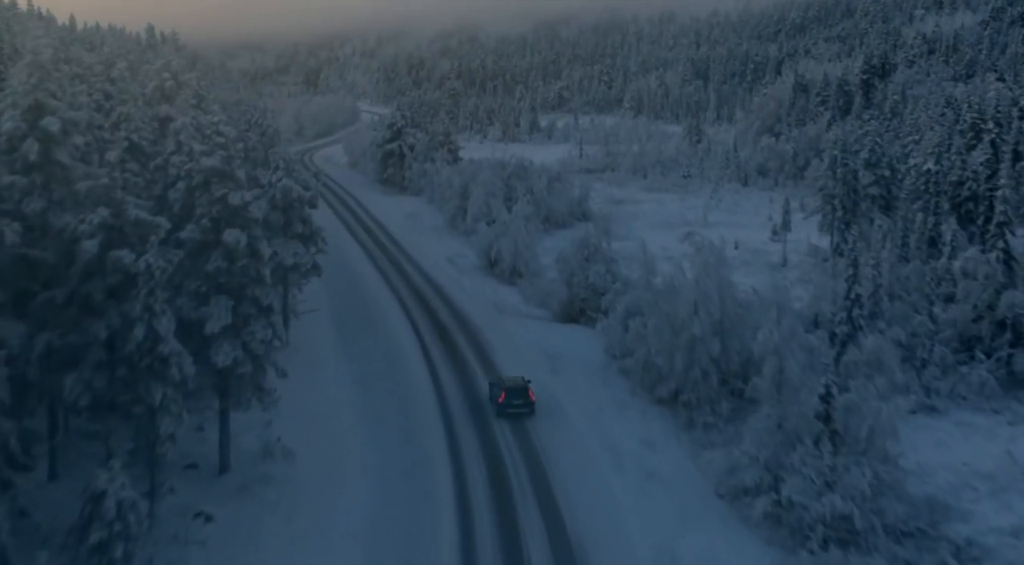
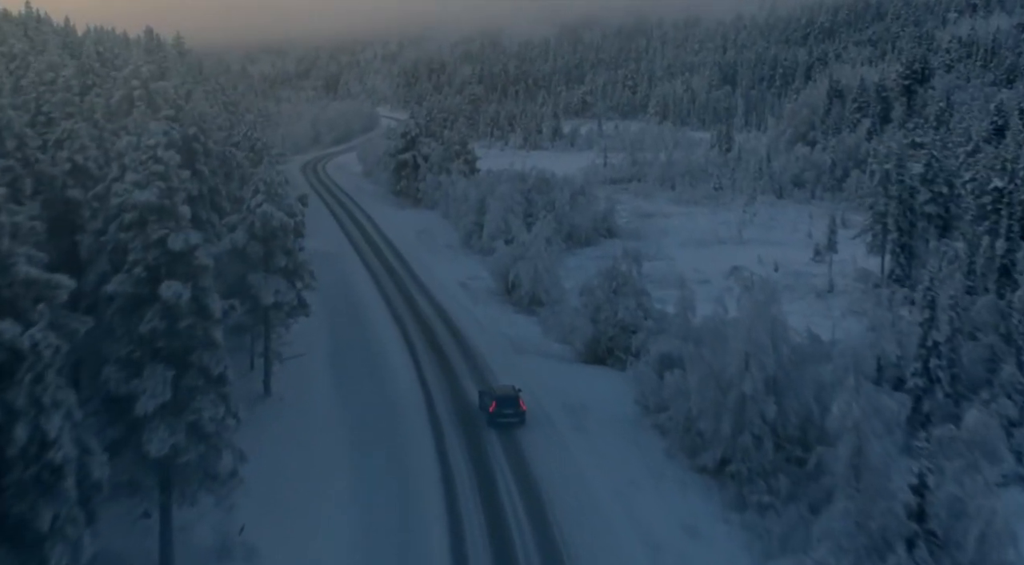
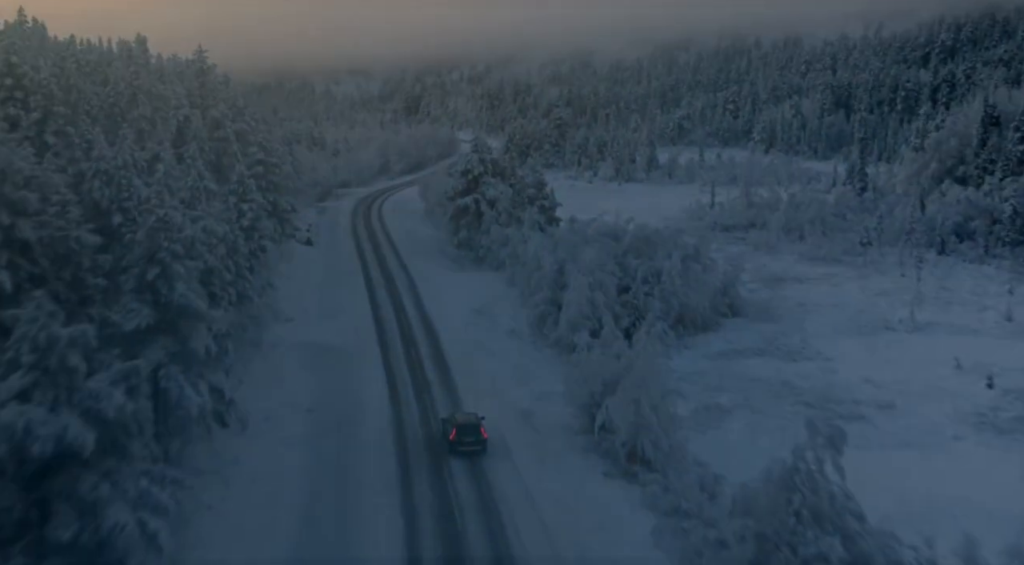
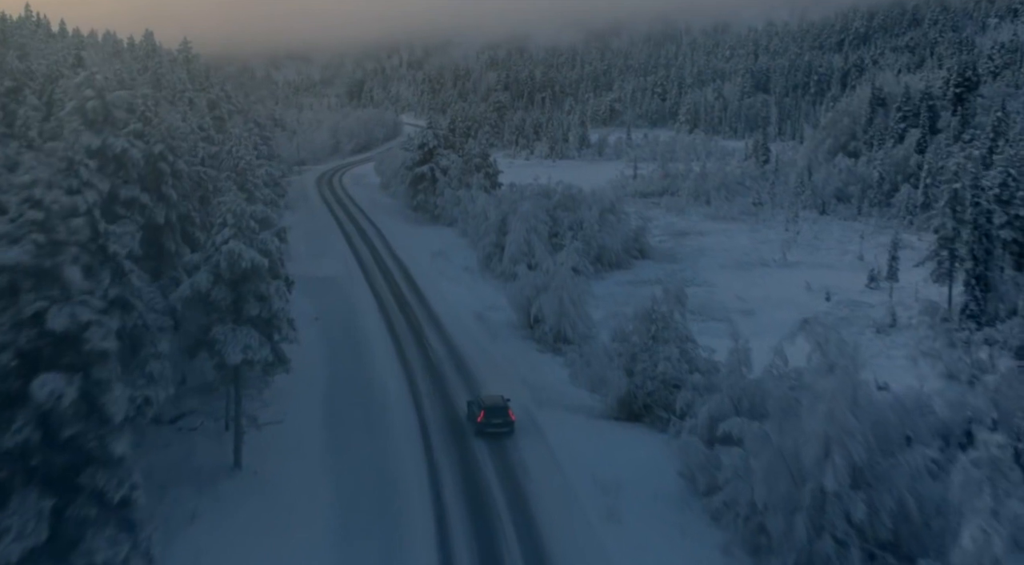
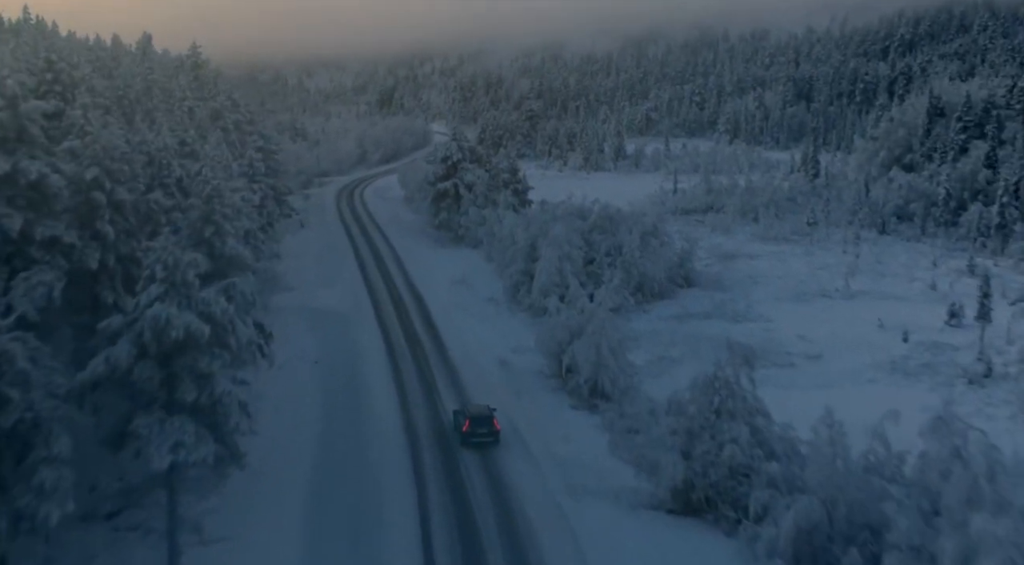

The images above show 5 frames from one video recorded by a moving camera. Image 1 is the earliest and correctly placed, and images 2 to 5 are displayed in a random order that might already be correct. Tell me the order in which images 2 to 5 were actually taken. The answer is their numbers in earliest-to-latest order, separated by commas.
2, 4, 5, 3
